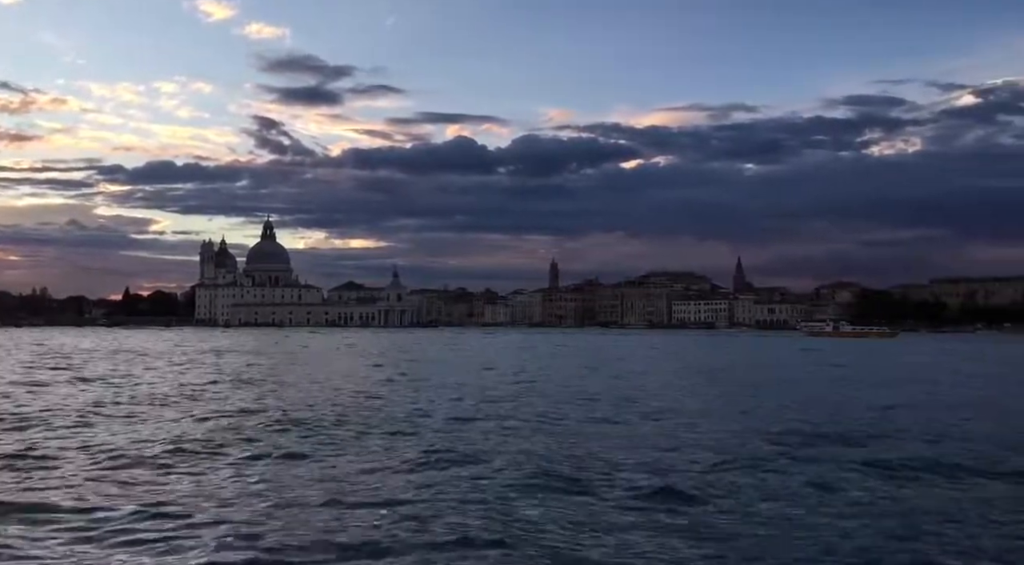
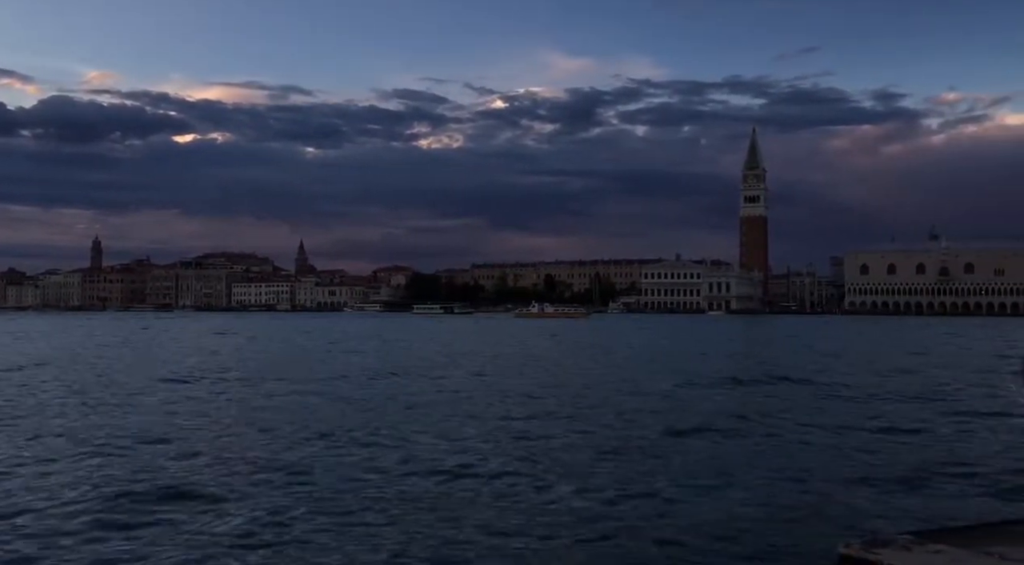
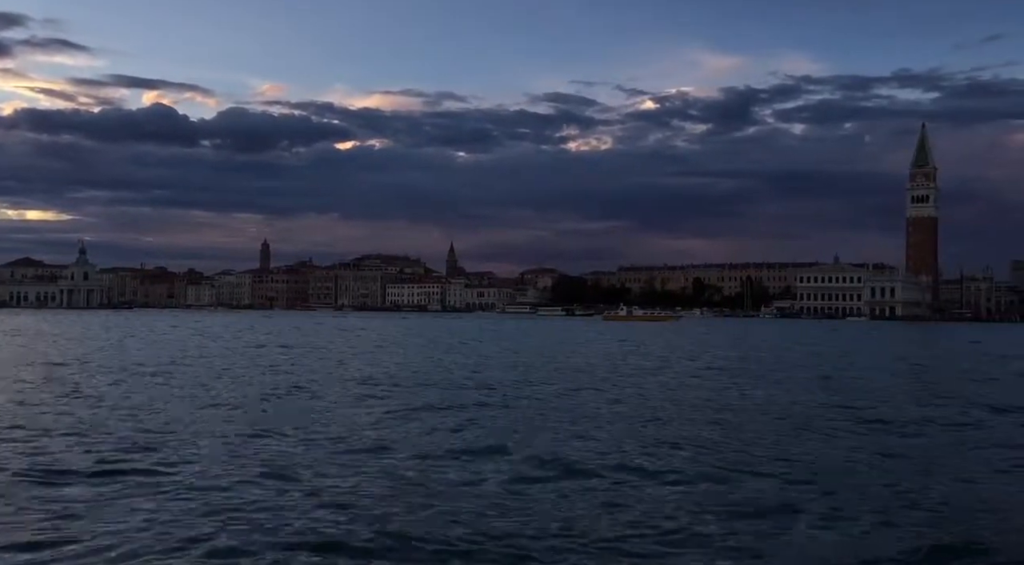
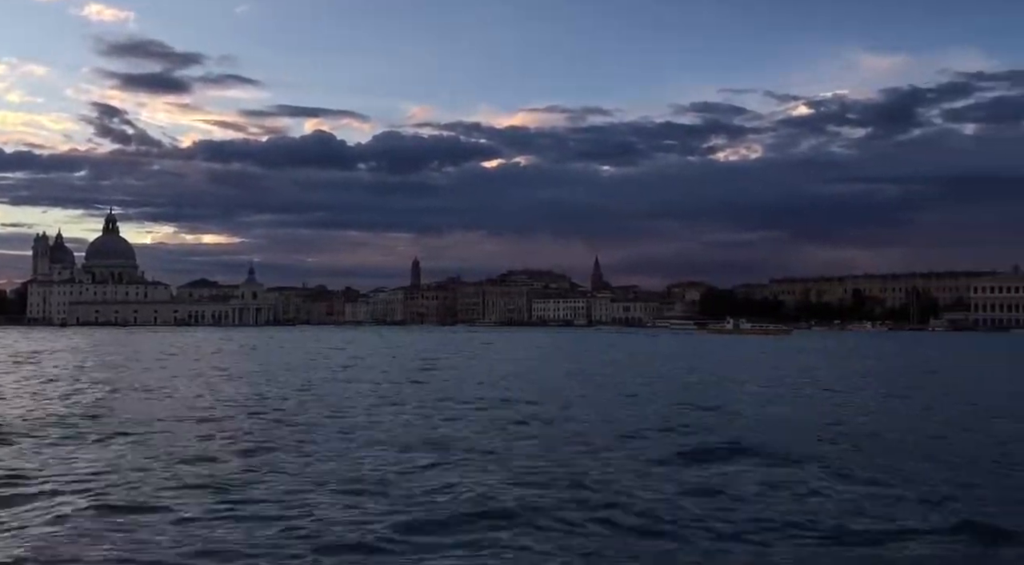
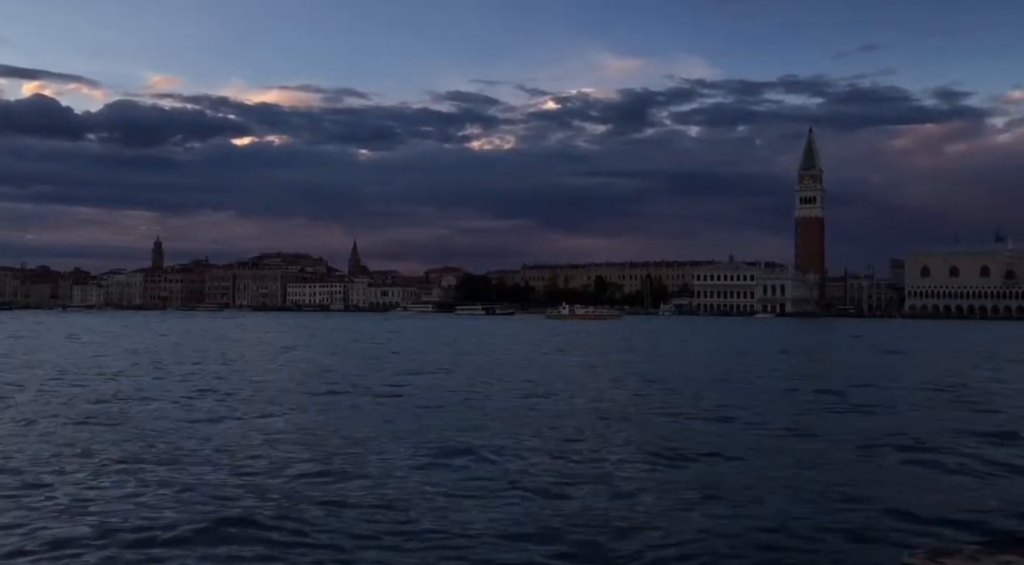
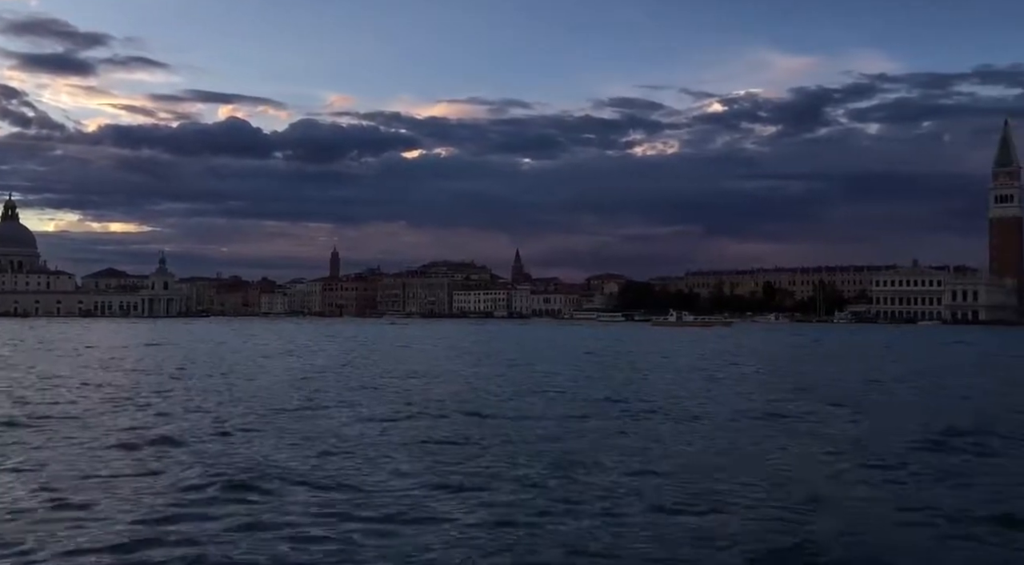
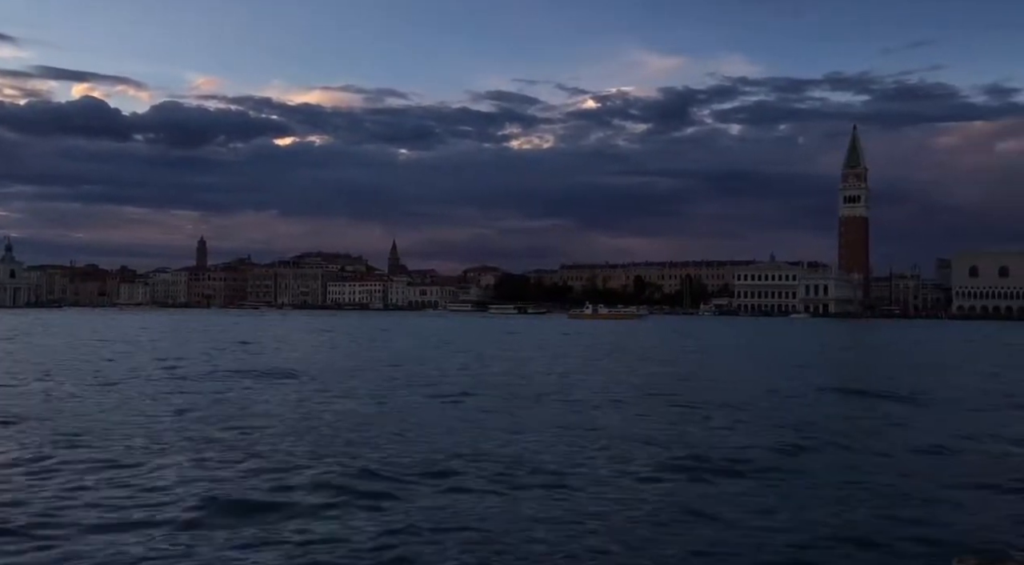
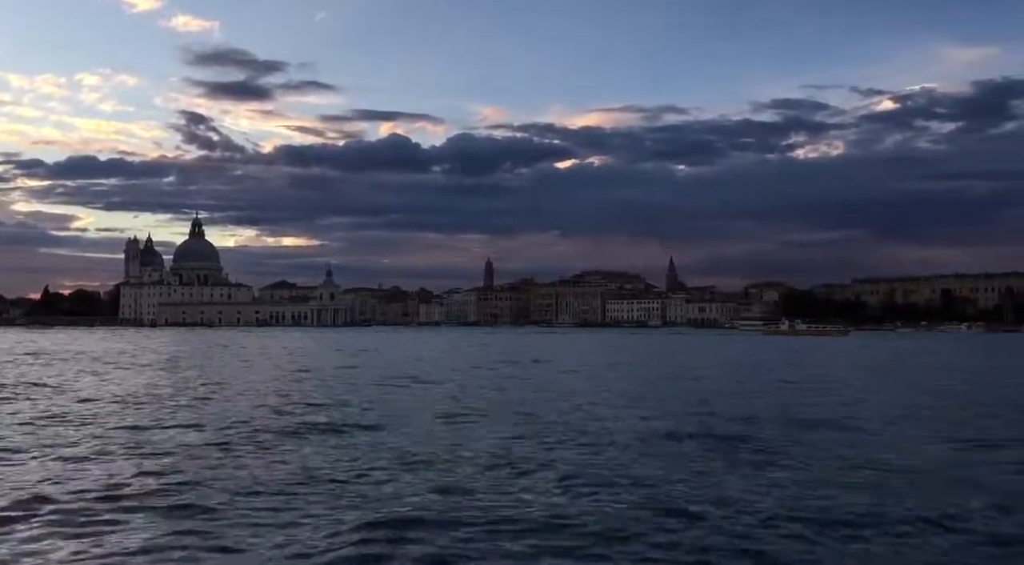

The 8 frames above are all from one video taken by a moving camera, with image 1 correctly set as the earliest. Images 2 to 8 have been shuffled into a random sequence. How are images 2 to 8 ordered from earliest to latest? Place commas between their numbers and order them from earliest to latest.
8, 4, 6, 3, 7, 5, 2
